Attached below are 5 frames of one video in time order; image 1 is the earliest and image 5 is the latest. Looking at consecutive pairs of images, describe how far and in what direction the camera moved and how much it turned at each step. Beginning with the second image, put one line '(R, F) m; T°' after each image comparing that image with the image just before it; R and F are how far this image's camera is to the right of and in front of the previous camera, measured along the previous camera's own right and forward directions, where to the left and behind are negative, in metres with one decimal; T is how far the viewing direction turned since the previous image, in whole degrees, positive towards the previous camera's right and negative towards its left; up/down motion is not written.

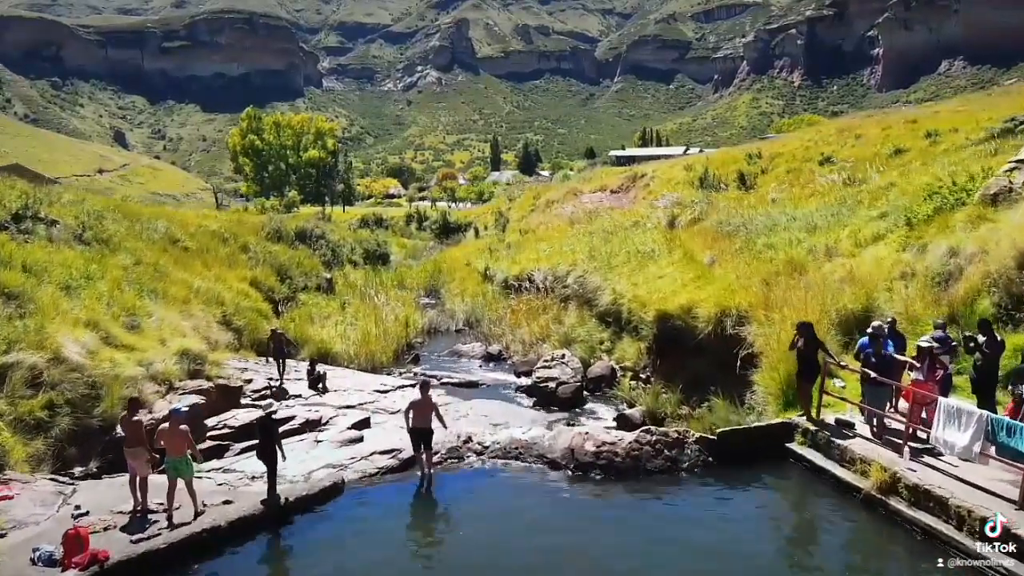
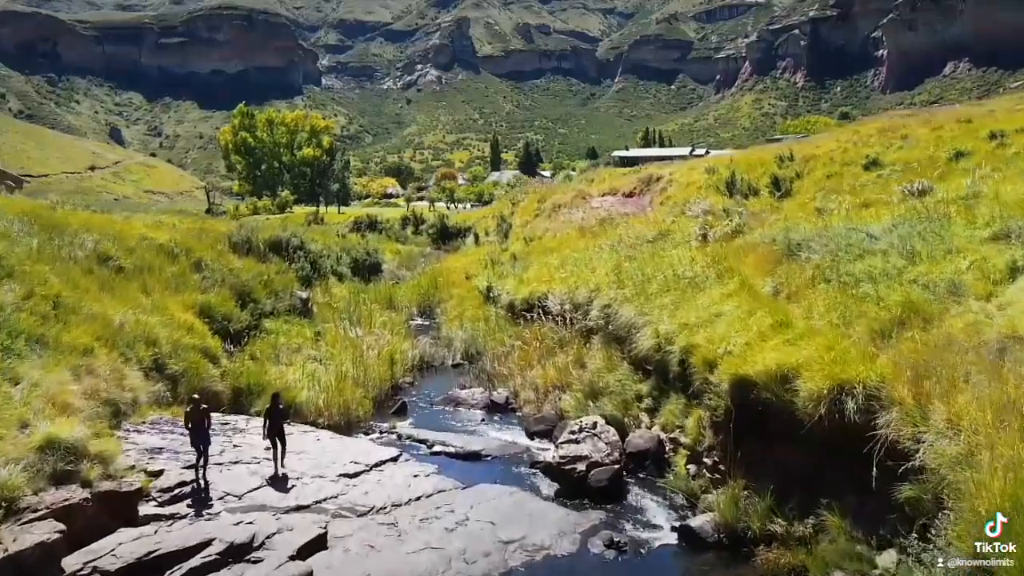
(-0.2, +2.8) m; 0°
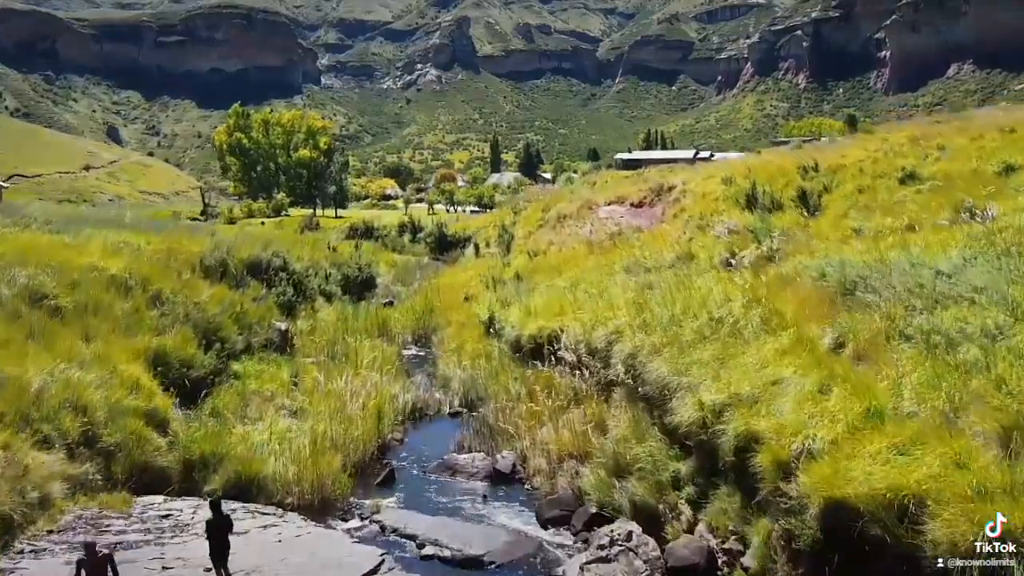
(-0.1, +1.8) m; 0°
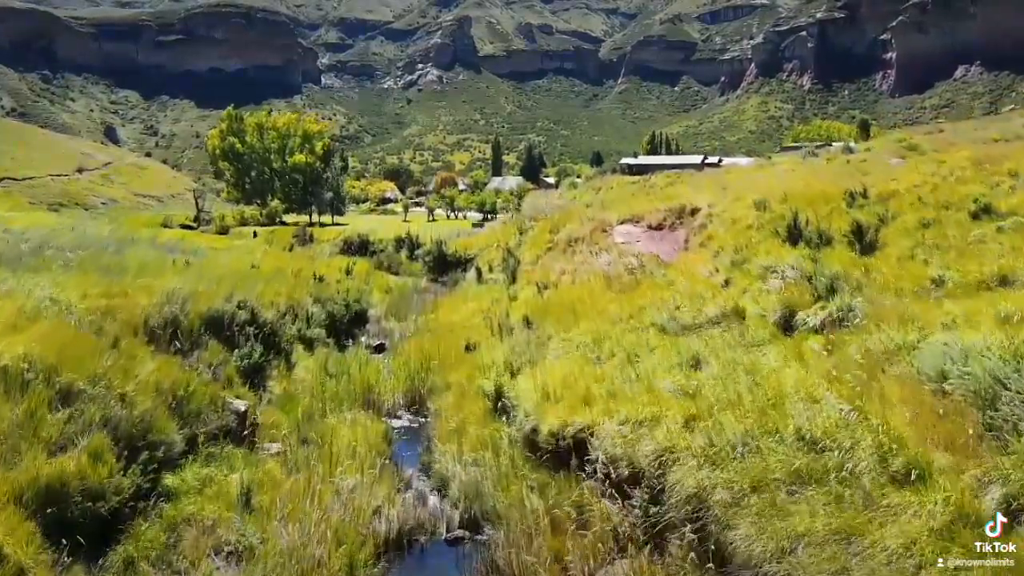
(-0.2, +2.8) m; 0°
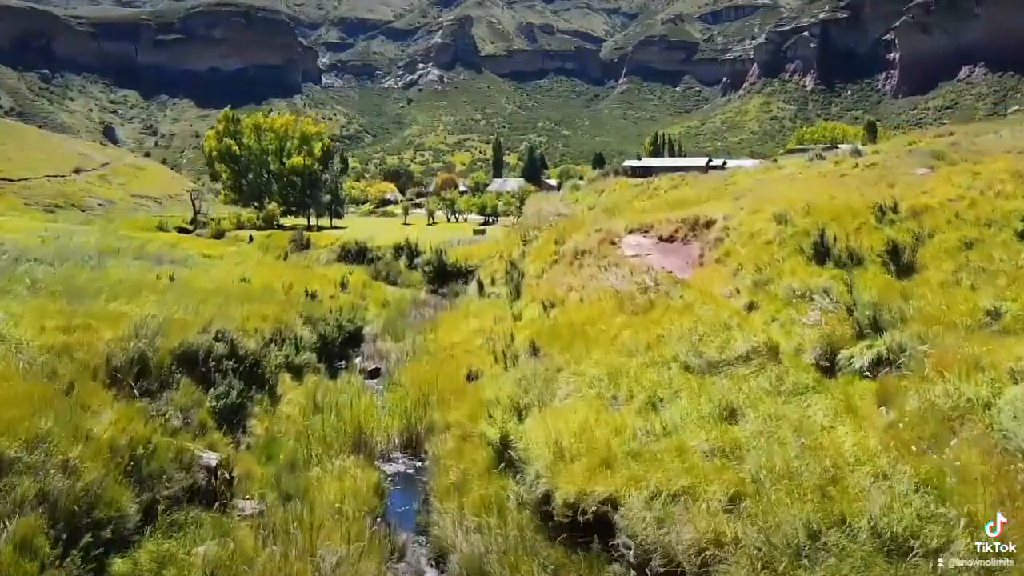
(-0.1, +1.4) m; 0°
